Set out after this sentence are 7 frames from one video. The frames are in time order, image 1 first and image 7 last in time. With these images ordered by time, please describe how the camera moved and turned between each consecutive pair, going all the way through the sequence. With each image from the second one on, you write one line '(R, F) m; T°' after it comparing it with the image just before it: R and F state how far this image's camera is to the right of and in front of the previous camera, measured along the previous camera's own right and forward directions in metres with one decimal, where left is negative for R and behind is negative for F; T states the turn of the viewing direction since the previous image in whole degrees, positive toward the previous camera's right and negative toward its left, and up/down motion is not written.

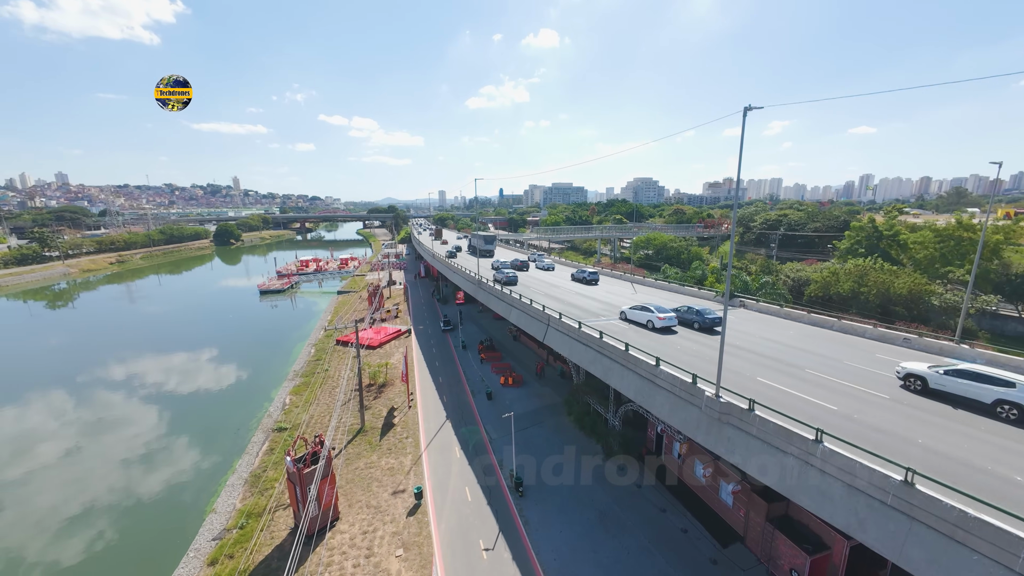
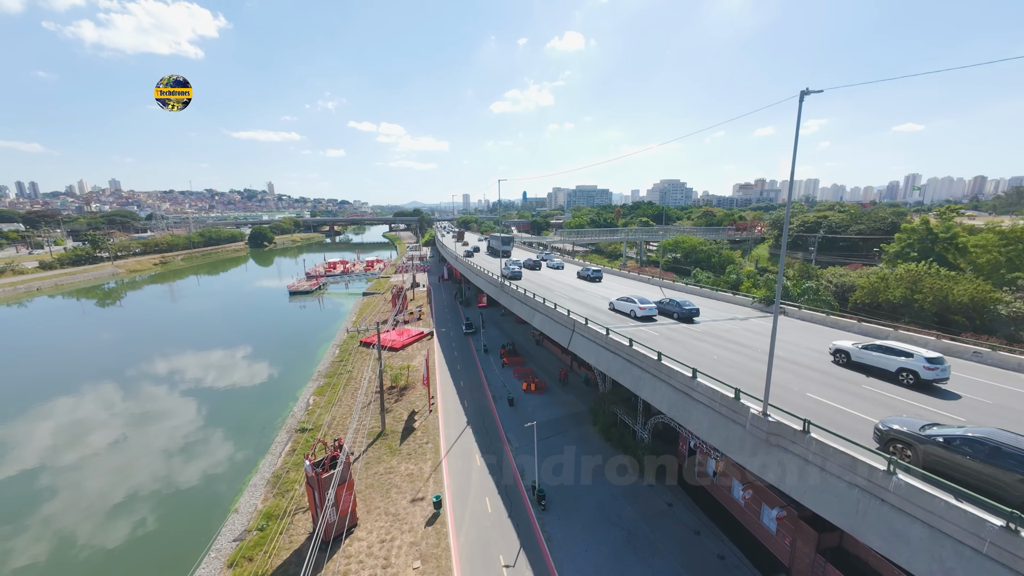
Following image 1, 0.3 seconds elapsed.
(0.0, +0.6) m; -3°
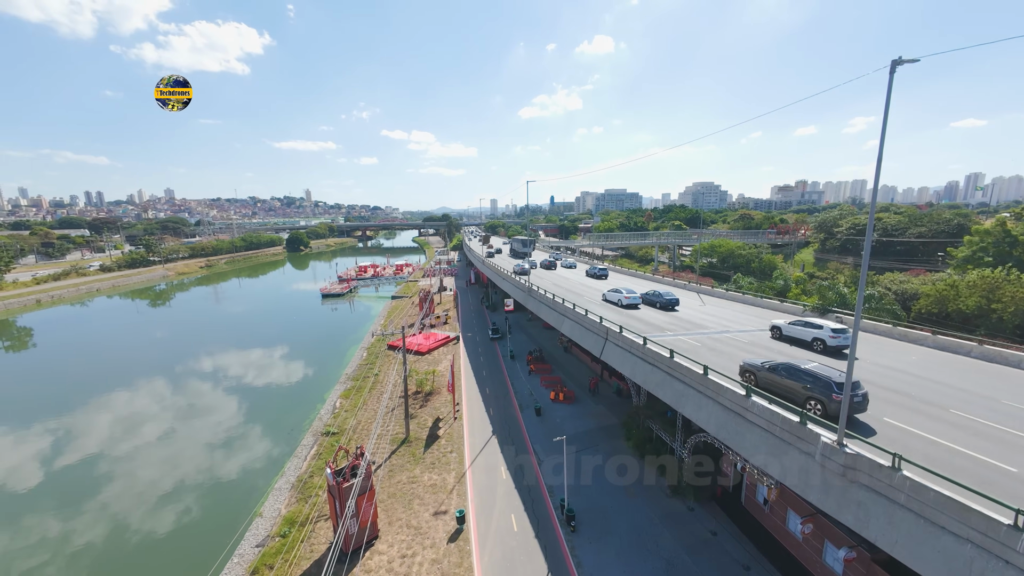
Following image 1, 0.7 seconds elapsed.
(-0.1, +0.8) m; -4°
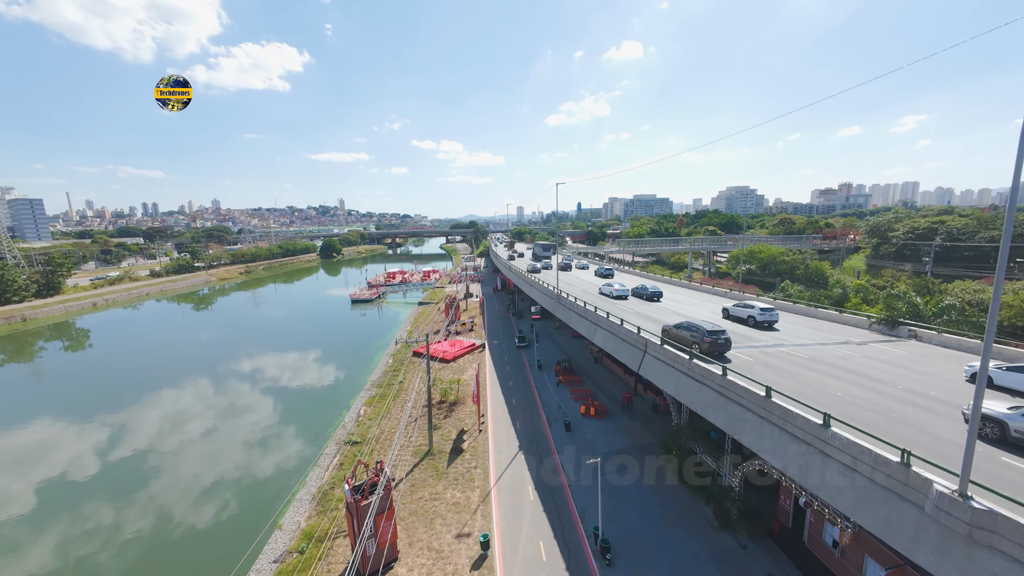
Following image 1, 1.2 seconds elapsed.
(-0.1, +1.0) m; -4°
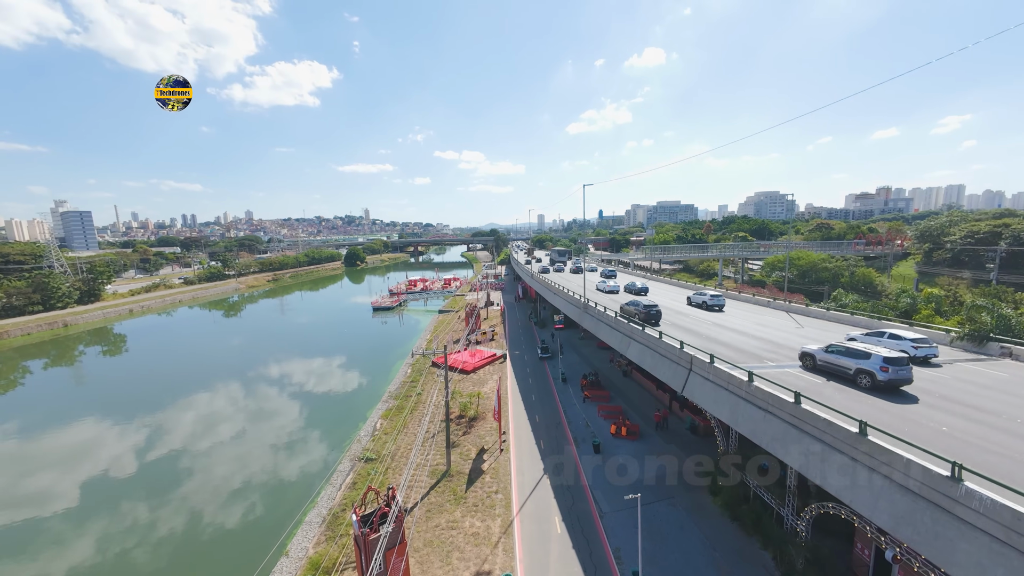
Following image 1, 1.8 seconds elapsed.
(-0.2, +1.3) m; -3°
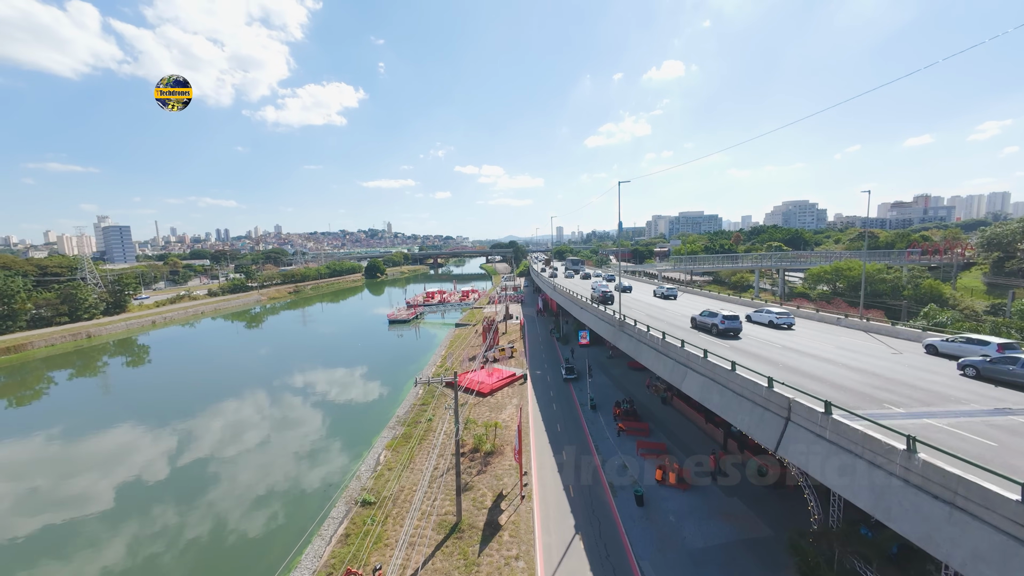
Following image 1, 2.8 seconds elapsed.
(-0.2, +2.9) m; -3°
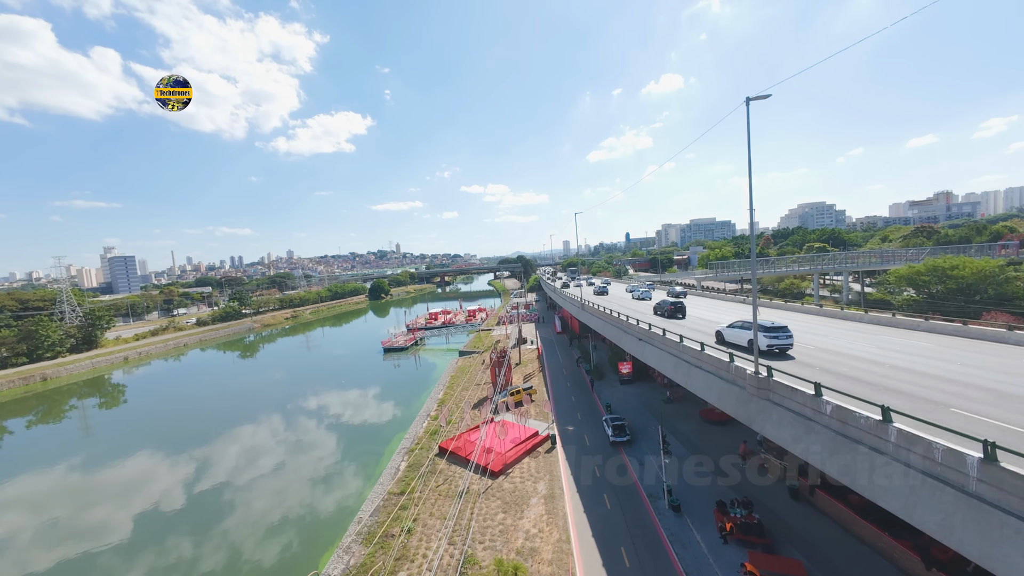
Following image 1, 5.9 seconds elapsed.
(-0.4, +9.0) m; -1°
